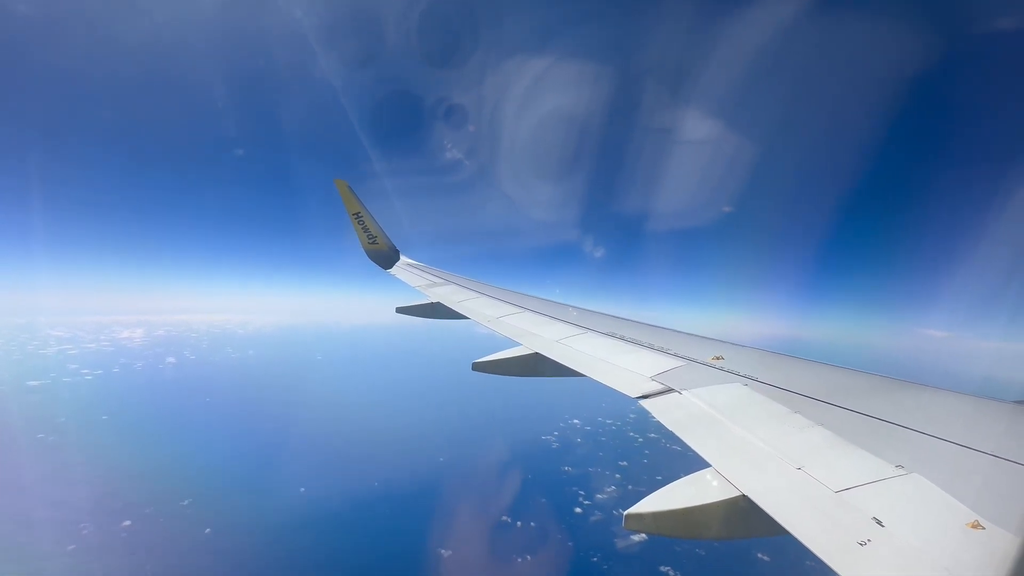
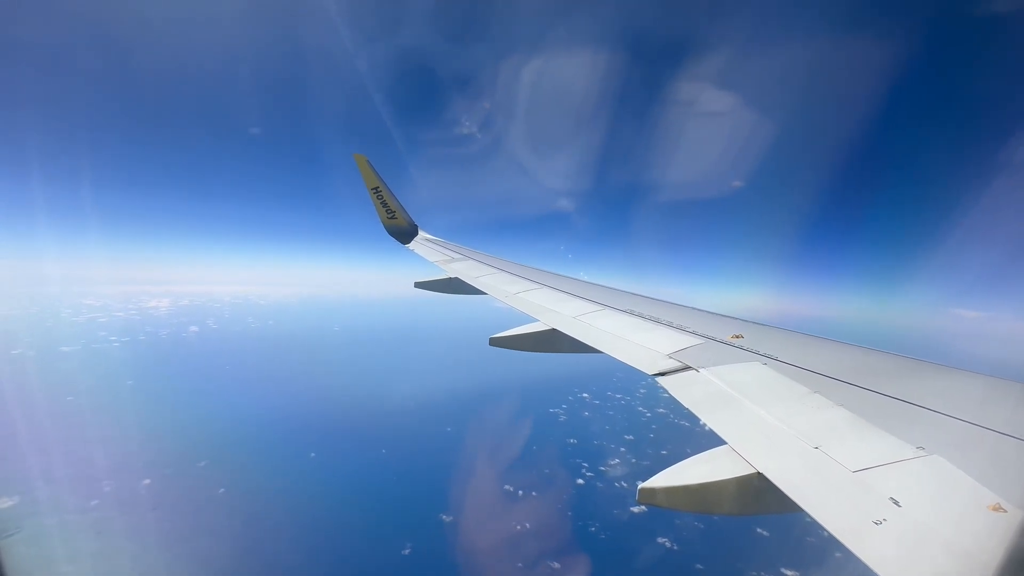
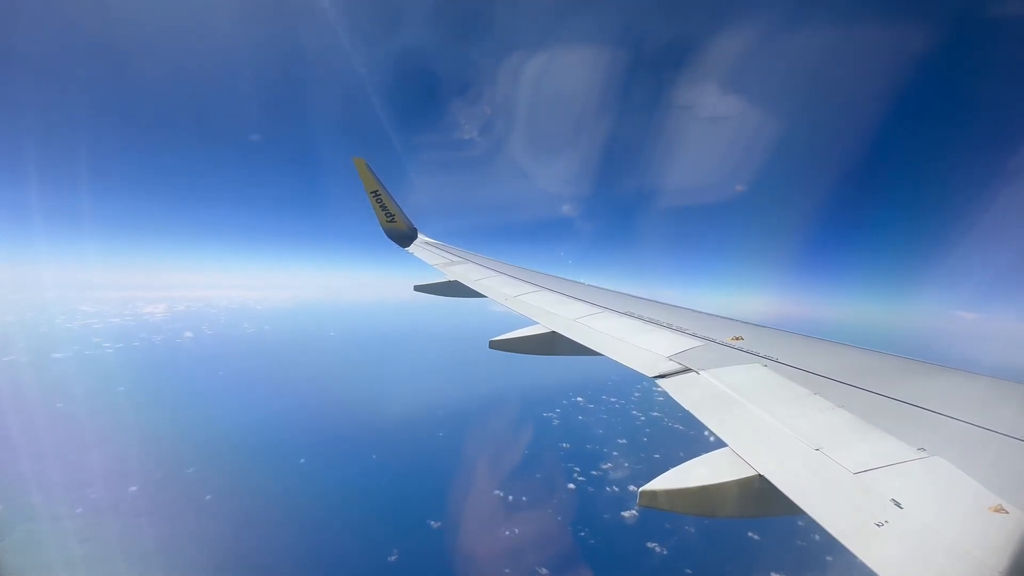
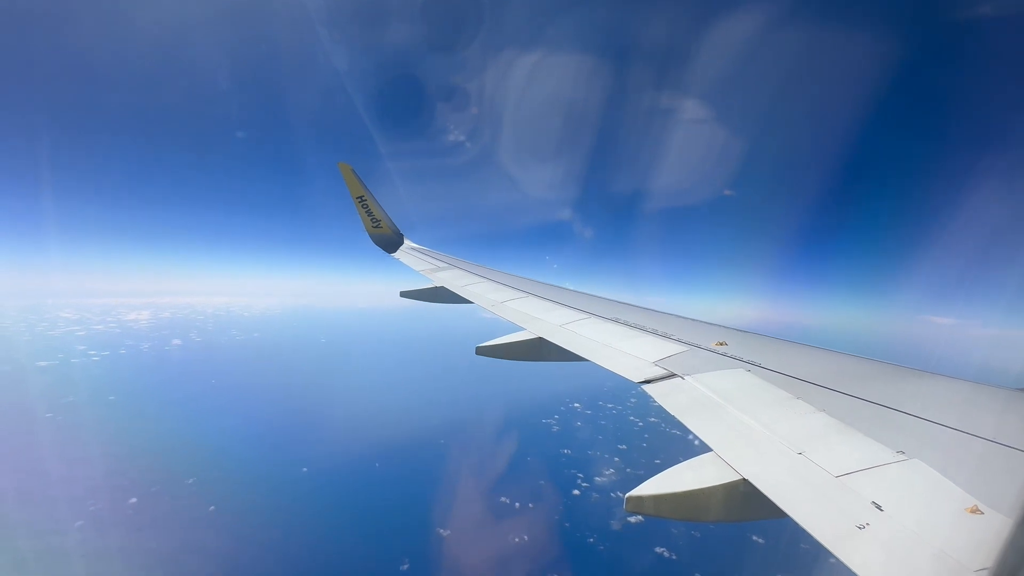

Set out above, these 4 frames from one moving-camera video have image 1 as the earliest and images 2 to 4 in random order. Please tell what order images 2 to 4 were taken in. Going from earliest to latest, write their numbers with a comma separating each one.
4, 2, 3
